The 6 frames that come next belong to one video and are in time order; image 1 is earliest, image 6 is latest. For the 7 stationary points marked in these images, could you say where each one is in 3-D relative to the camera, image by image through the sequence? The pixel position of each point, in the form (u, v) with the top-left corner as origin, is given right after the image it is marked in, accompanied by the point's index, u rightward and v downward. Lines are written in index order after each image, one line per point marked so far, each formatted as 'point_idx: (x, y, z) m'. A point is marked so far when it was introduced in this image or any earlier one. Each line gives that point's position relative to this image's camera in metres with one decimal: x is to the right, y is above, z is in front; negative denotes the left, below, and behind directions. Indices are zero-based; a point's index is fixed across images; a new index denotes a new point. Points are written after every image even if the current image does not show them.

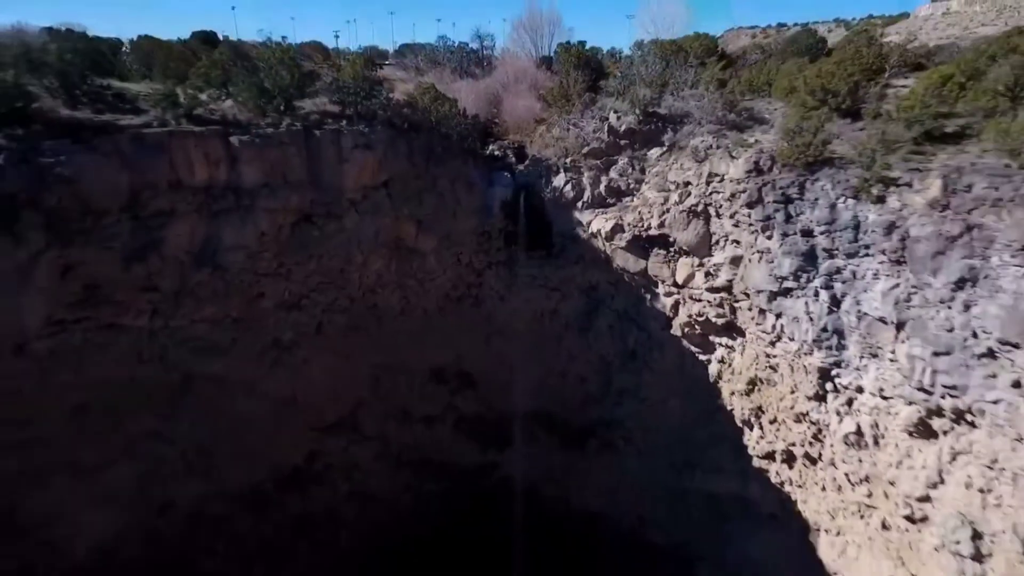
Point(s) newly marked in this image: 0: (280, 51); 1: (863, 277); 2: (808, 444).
0: (-2.5, +2.5, +7.1) m
1: (+2.8, +0.1, +4.8) m
2: (+2.8, -1.5, +5.6) m
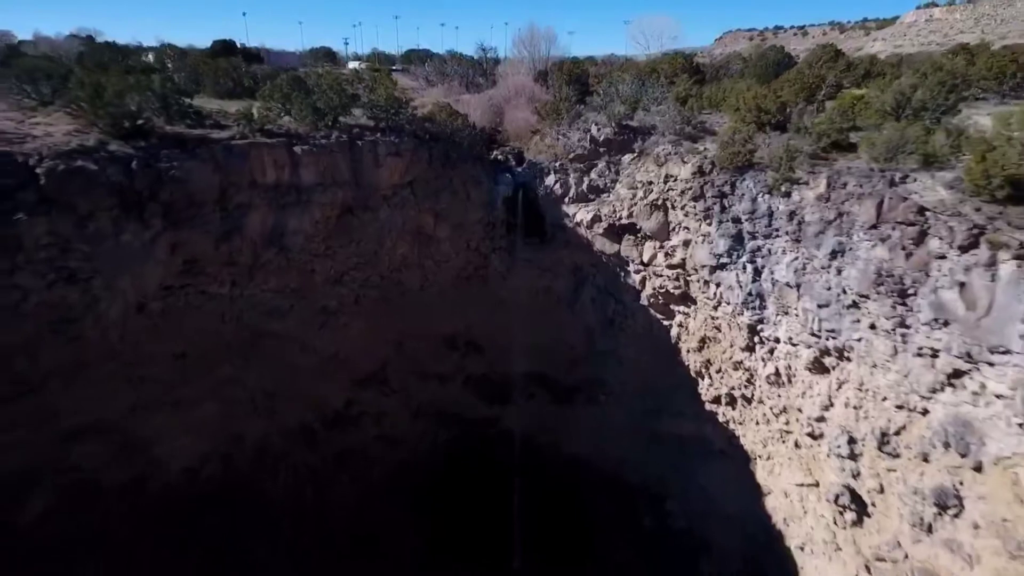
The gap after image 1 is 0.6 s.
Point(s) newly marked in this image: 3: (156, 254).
0: (-2.5, +2.8, +8.7) m
1: (+2.8, +0.4, +6.4) m
2: (+2.8, -1.2, +7.2) m
3: (-3.9, +0.4, +6.7) m
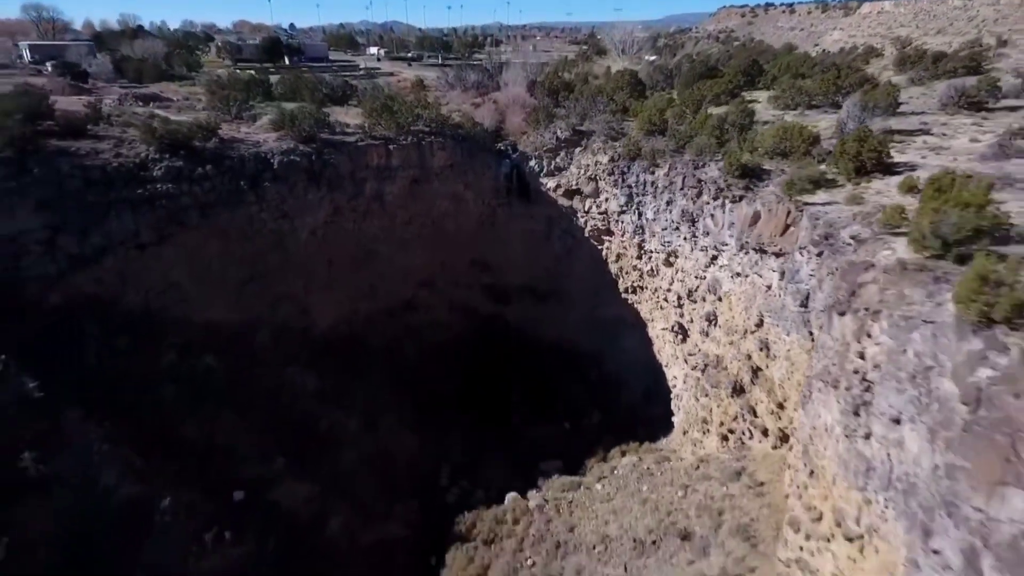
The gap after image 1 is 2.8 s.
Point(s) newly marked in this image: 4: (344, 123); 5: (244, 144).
0: (-2.6, +4.2, +14.3) m
1: (+2.7, +1.7, +12.1) m
2: (+2.7, +0.2, +13.0) m
3: (-3.9, +1.7, +12.4) m
4: (-3.9, +3.8, +14.1) m
5: (-5.5, +3.0, +12.5) m
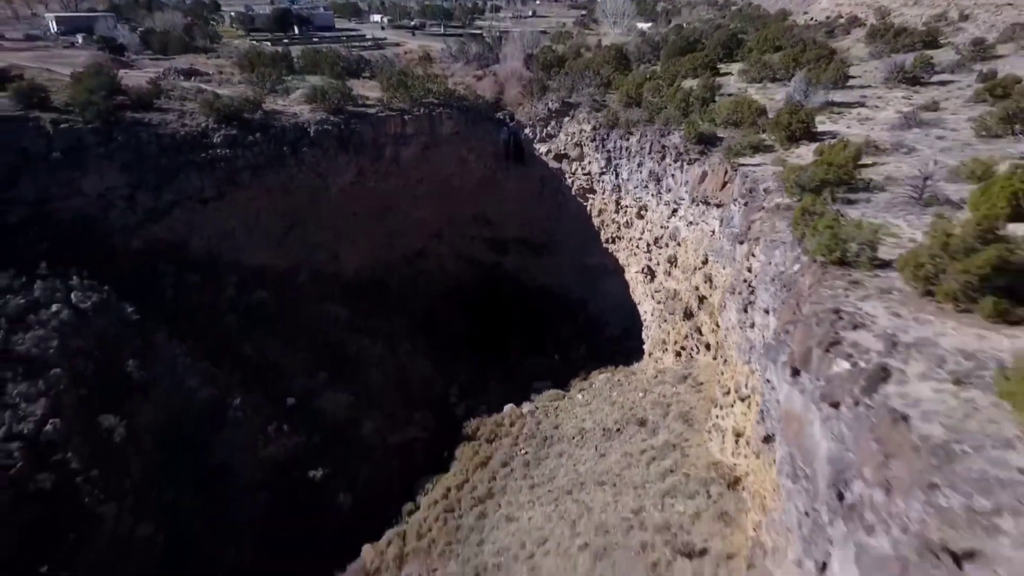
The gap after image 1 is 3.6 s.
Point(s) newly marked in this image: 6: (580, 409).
0: (-2.6, +5.5, +16.5) m
1: (+2.7, +2.9, +14.4) m
2: (+2.6, +1.4, +15.4) m
3: (-4.0, +2.9, +14.7) m
4: (-4.0, +5.2, +16.2) m
5: (-5.6, +4.2, +14.7) m
6: (+1.4, -2.6, +13.0) m
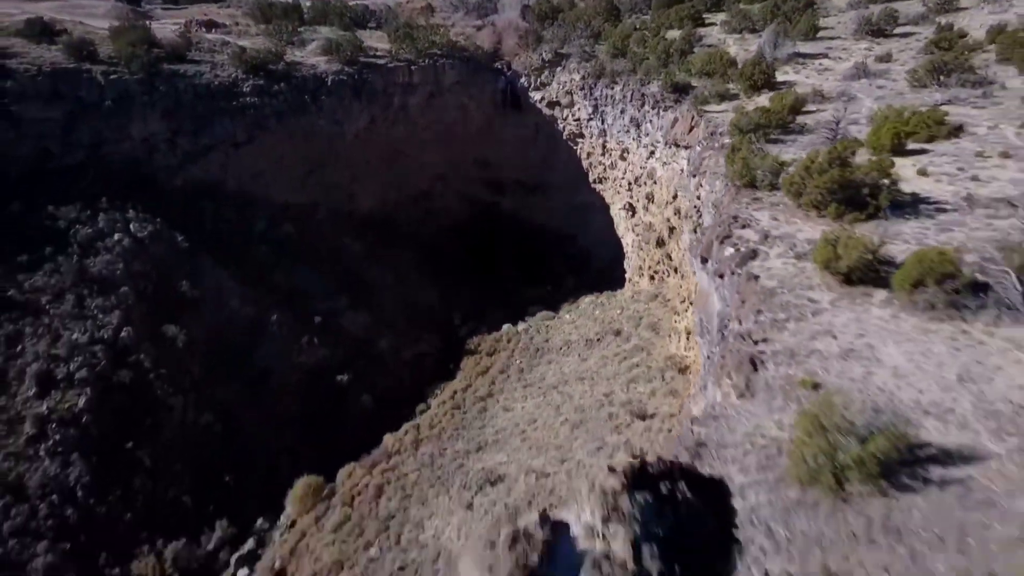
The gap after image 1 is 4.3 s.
0: (-2.7, +7.5, +17.9) m
1: (+2.6, +4.7, +16.1) m
2: (+2.6, +3.3, +17.1) m
3: (-4.1, +4.7, +16.3) m
4: (-4.1, +7.0, +17.7) m
5: (-5.7, +6.0, +16.3) m
6: (+1.4, -0.9, +15.1) m
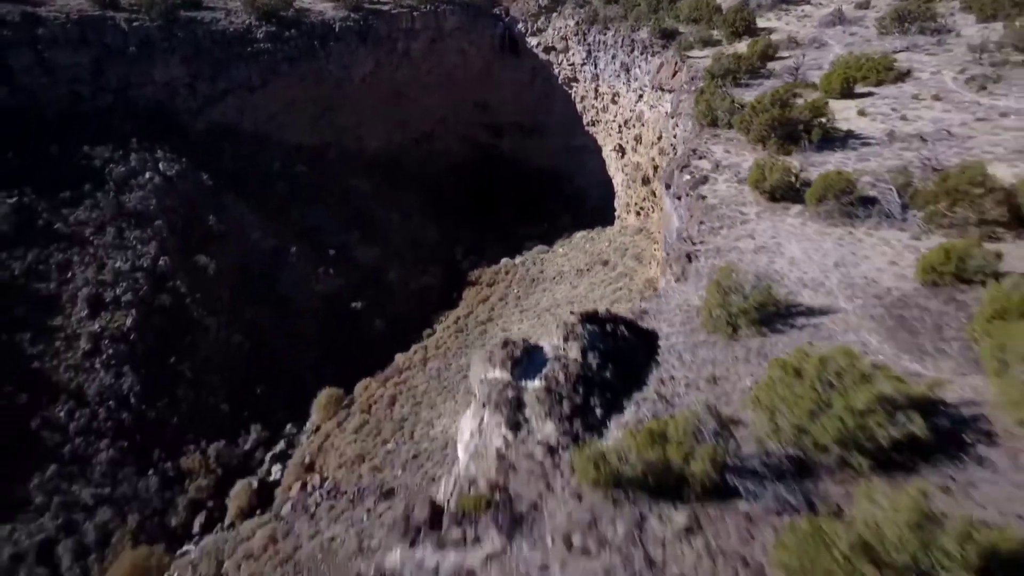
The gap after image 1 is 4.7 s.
0: (-2.8, +9.4, +18.6) m
1: (+2.5, +6.5, +17.0) m
2: (+2.5, +5.2, +18.2) m
3: (-4.1, +6.5, +17.3) m
4: (-4.1, +9.0, +18.4) m
5: (-5.7, +7.8, +17.1) m
6: (+1.3, +0.8, +16.5) m
